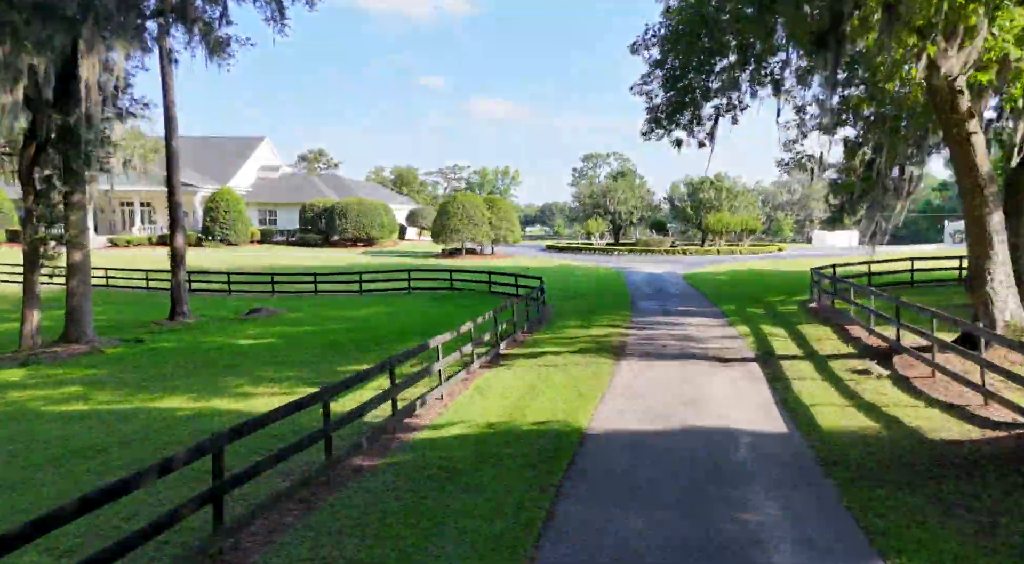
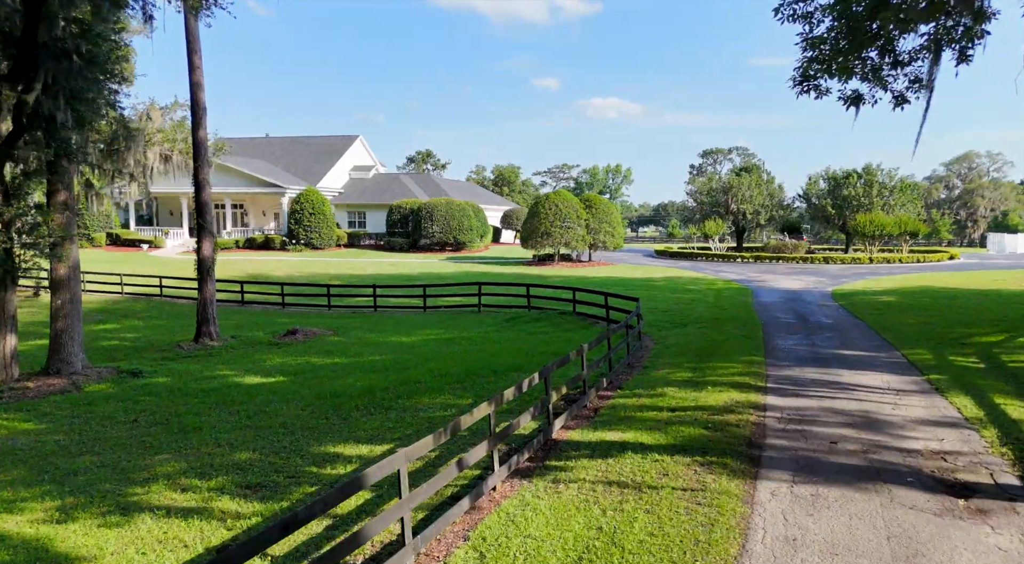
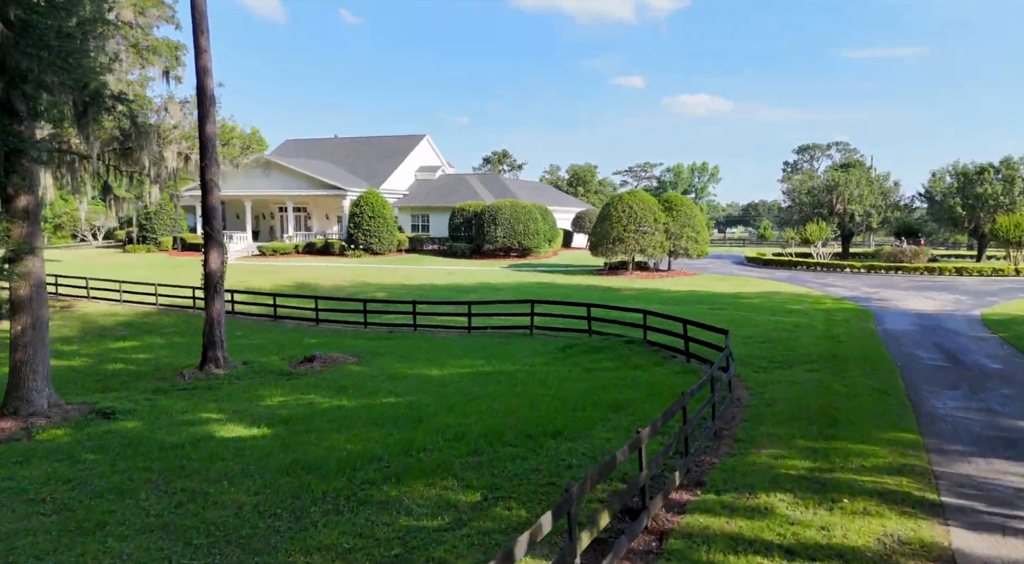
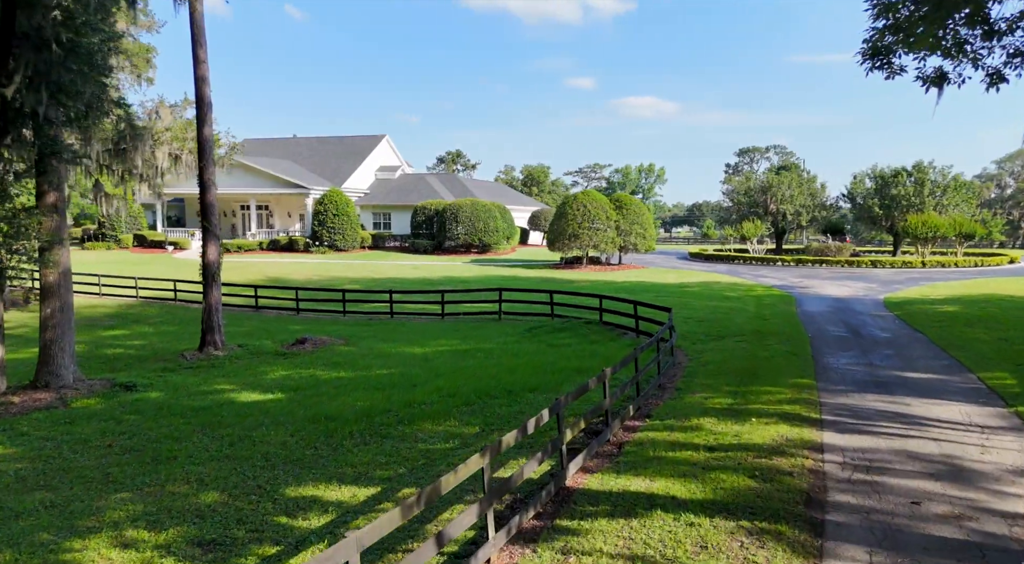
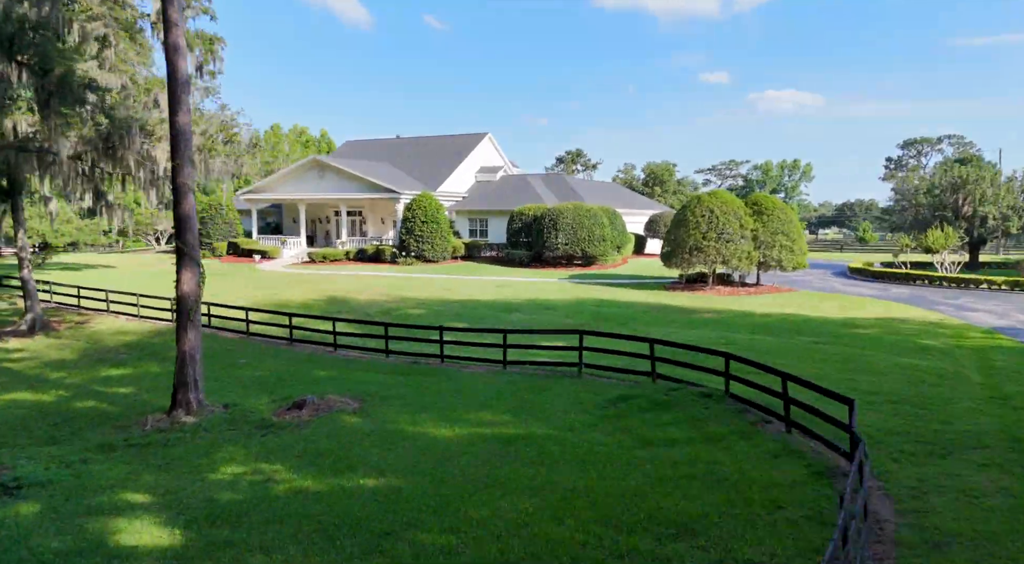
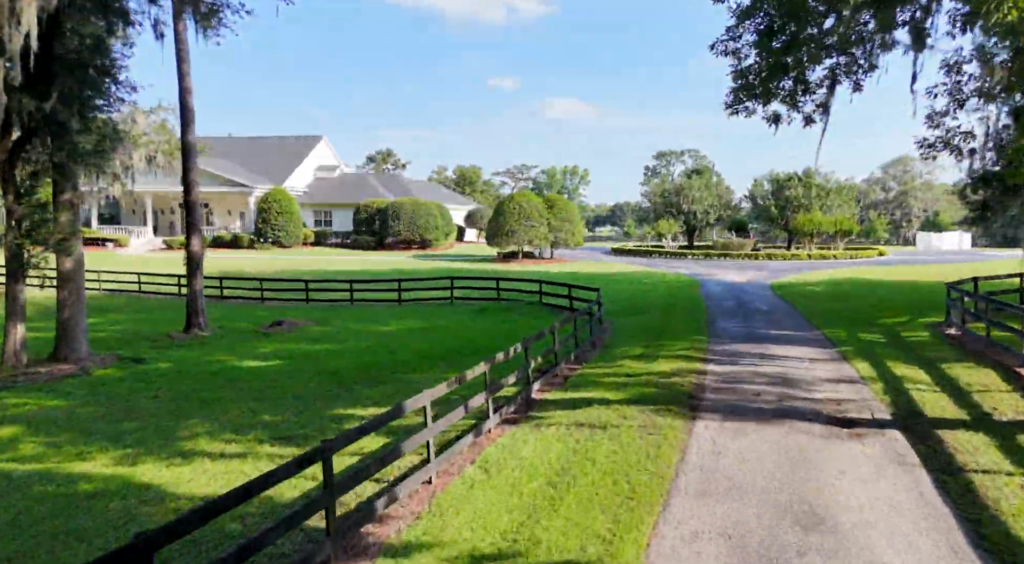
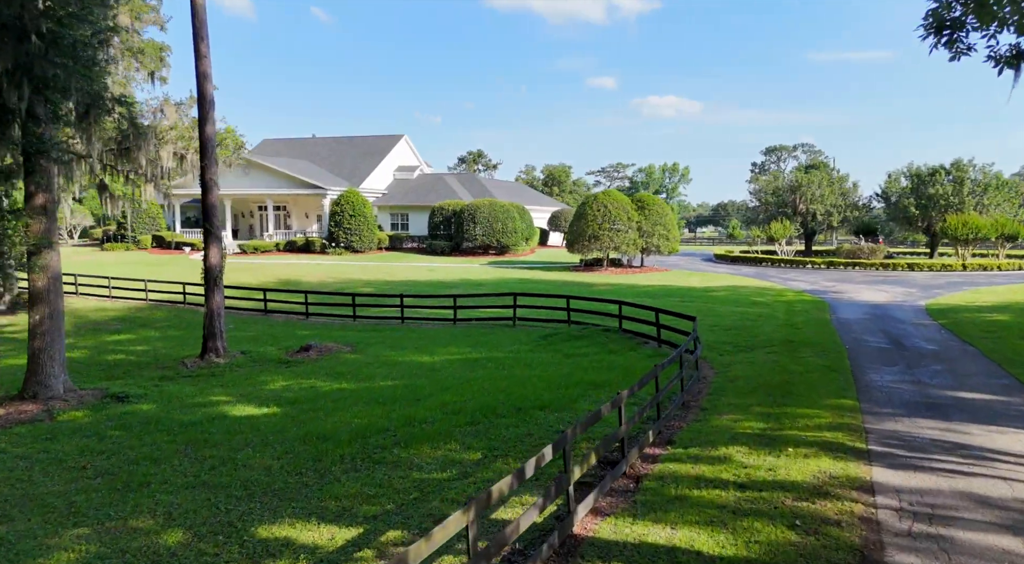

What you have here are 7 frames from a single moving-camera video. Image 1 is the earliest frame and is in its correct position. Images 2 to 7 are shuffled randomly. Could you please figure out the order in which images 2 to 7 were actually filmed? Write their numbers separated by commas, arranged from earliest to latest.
6, 2, 4, 7, 3, 5
